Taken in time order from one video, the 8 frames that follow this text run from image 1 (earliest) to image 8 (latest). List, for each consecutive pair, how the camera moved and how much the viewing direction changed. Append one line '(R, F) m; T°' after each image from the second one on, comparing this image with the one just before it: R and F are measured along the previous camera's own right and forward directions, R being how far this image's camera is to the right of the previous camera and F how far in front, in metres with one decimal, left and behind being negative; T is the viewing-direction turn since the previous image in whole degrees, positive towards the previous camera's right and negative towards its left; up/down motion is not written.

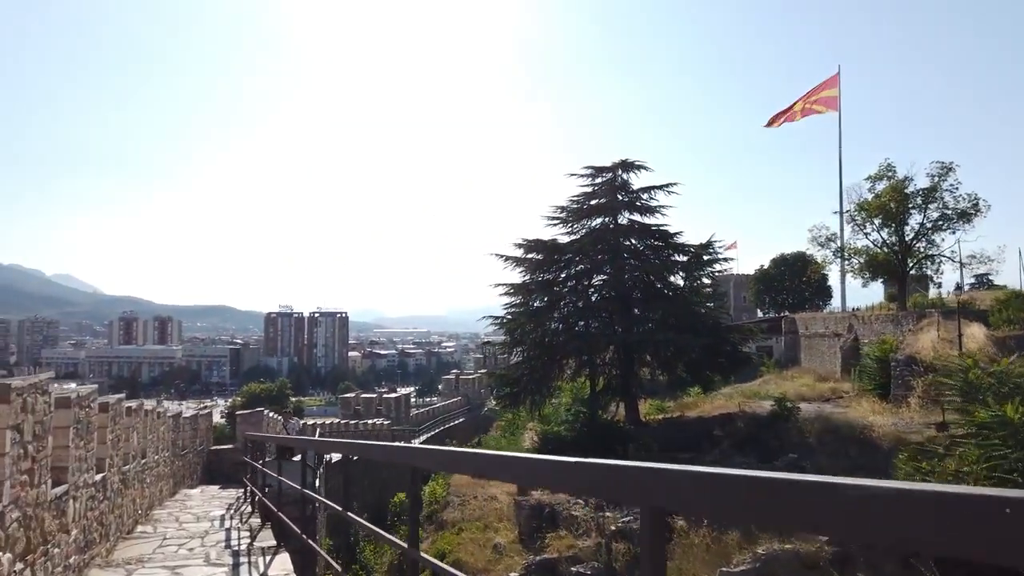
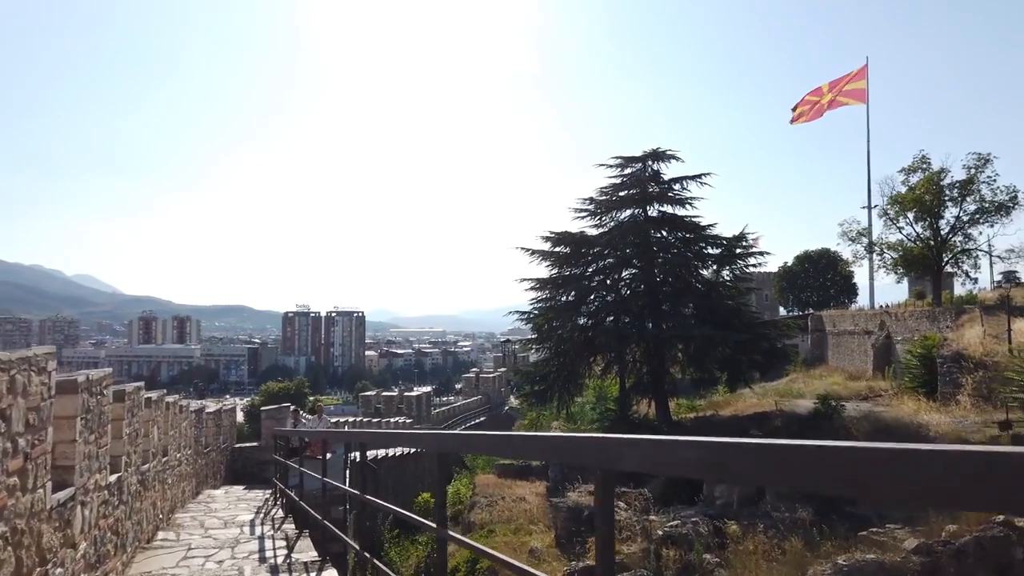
(-0.3, +0.6) m; -1°
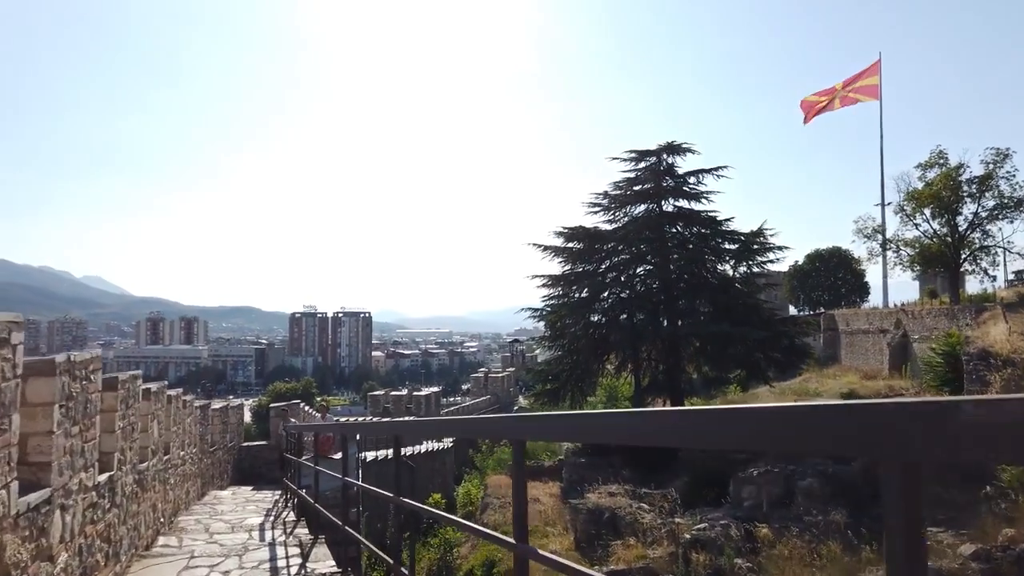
(-0.1, +0.4) m; 0°
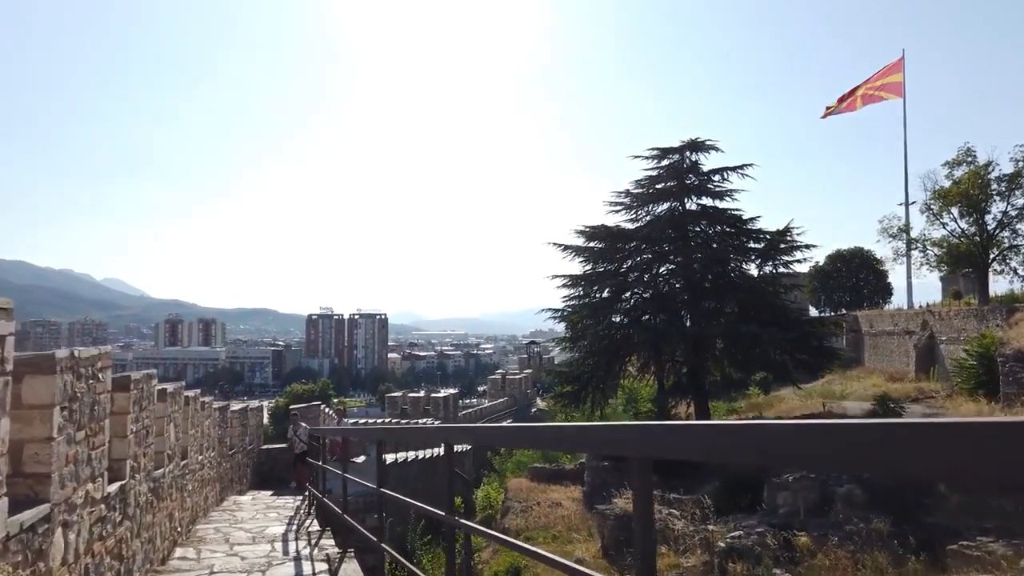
(-0.1, +0.3) m; -1°
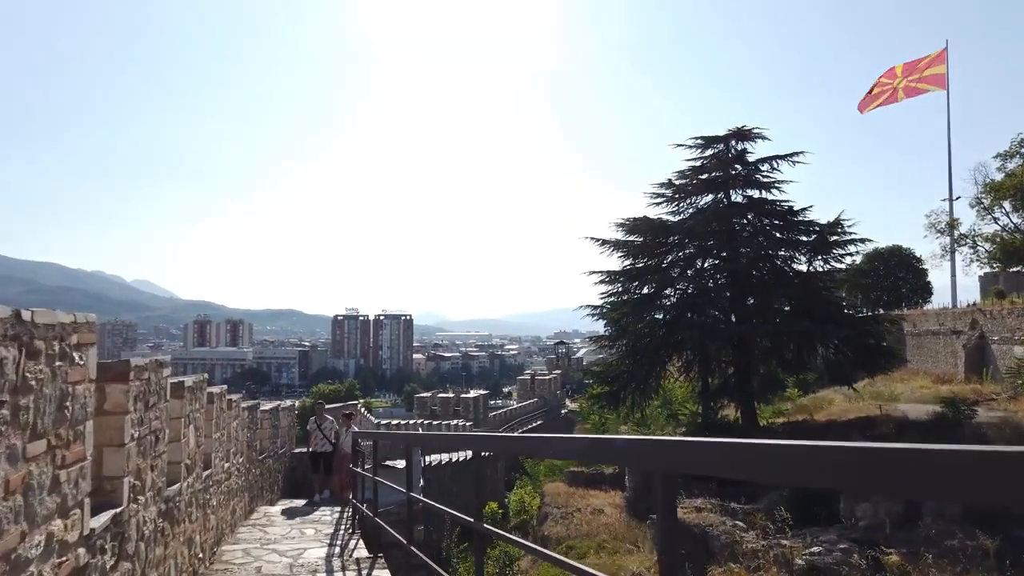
(-0.3, +0.7) m; -2°
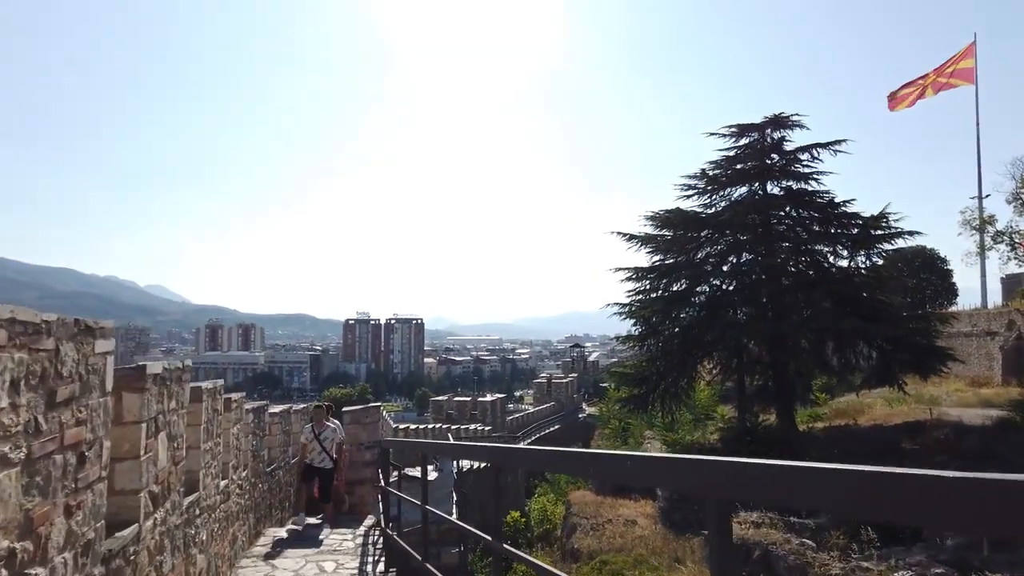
(-0.3, +0.9) m; -1°
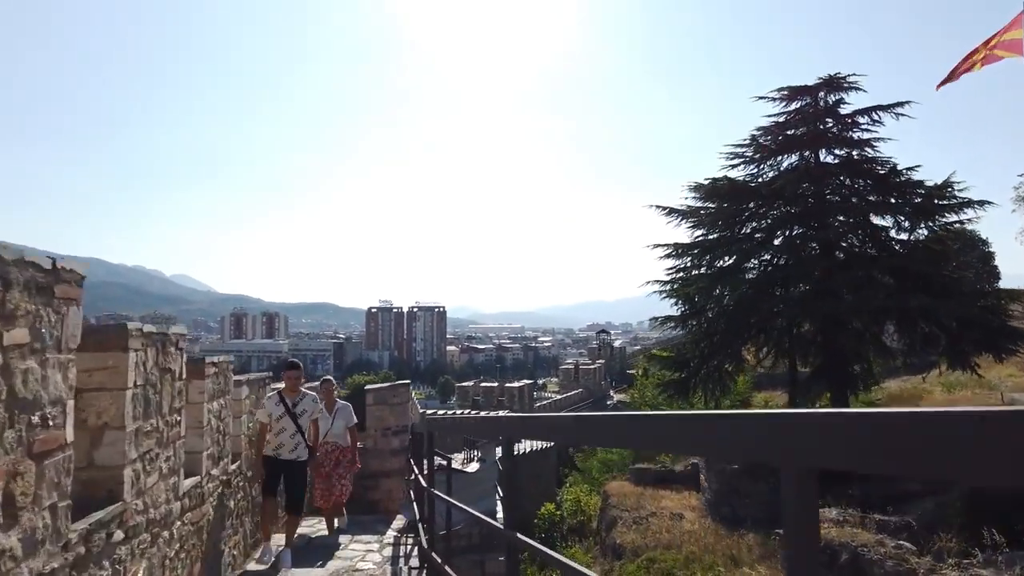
(-0.2, +1.0) m; -2°
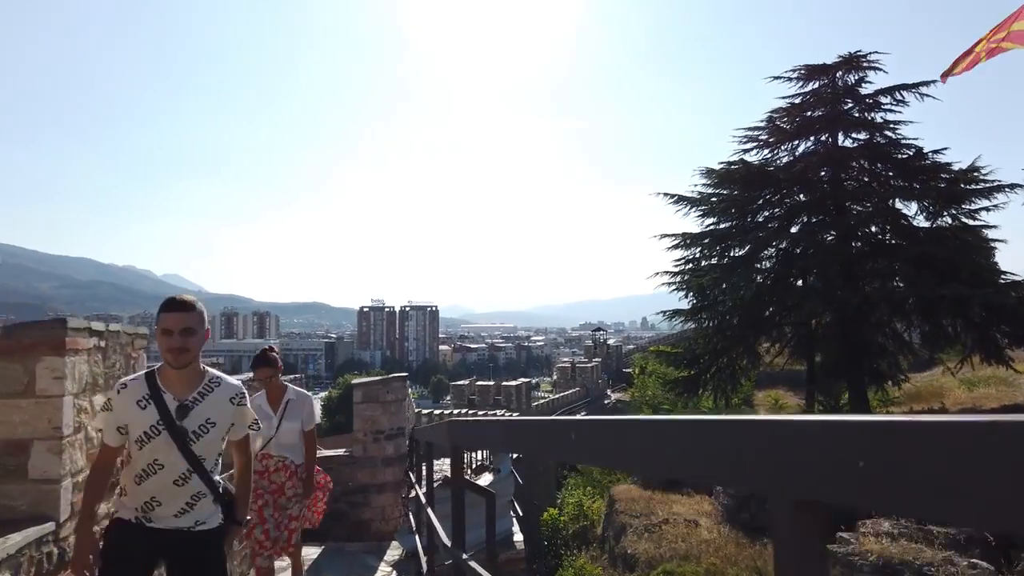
(-0.2, +0.9) m; +1°
